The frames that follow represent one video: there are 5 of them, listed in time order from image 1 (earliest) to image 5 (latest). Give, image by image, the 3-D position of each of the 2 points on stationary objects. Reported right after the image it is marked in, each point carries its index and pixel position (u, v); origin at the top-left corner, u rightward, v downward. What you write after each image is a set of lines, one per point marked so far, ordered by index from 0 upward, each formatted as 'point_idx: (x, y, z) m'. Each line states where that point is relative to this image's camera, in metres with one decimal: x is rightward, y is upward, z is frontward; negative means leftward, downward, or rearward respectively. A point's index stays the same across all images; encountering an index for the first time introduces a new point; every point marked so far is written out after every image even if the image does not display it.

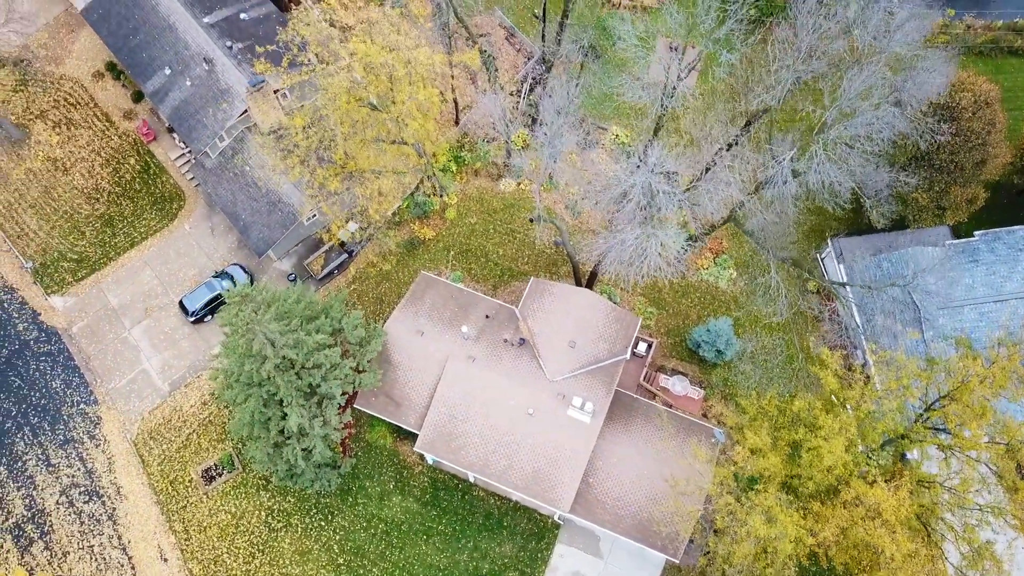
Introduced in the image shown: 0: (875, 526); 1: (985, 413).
0: (+11.3, -7.4, +19.1) m
1: (+15.2, -3.9, +19.8) m
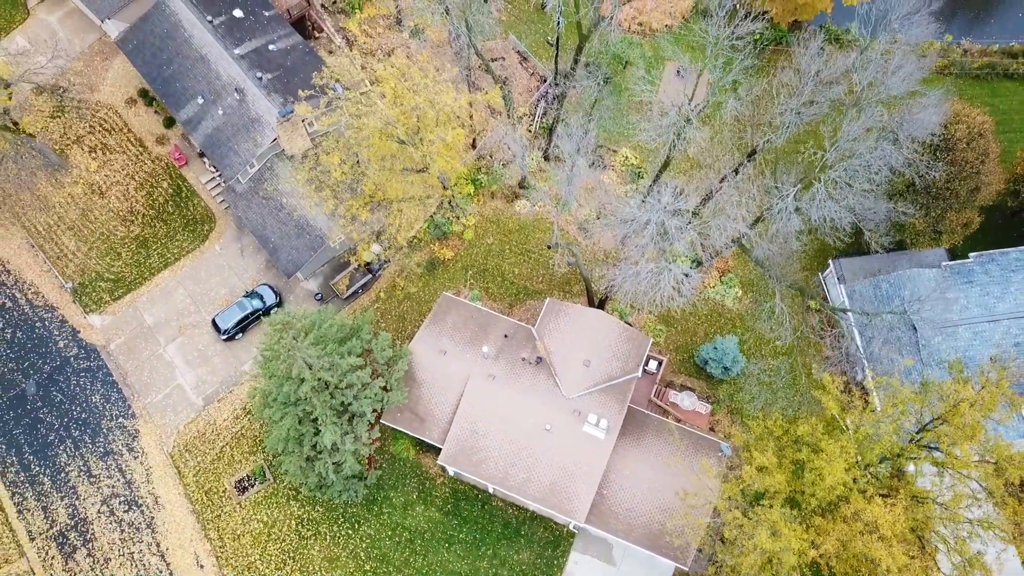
0: (+12.1, -8.4, +20.6) m
1: (+16.0, -5.0, +21.3) m
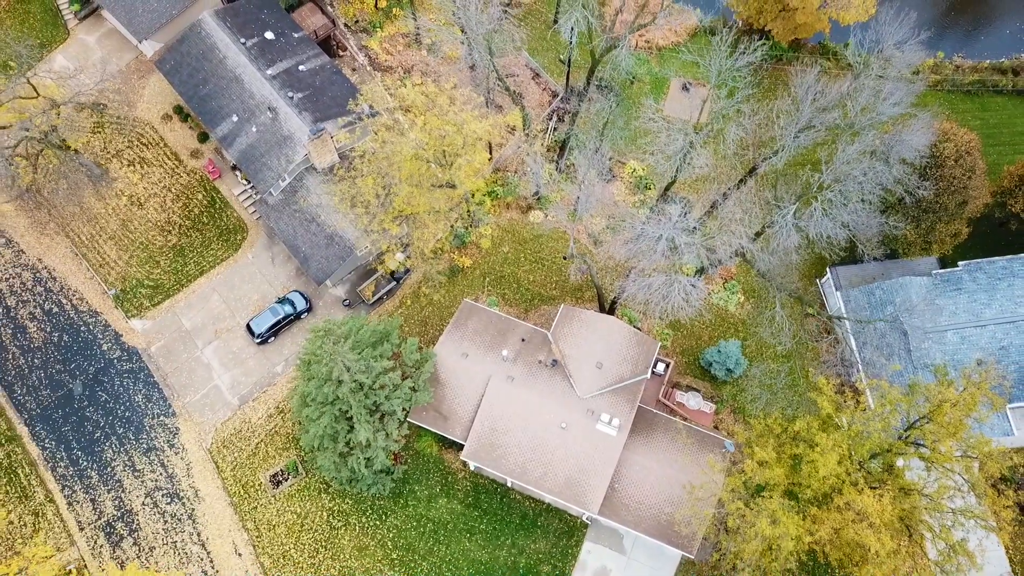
0: (+13.0, -8.8, +22.7) m
1: (+16.9, -5.3, +23.3) m
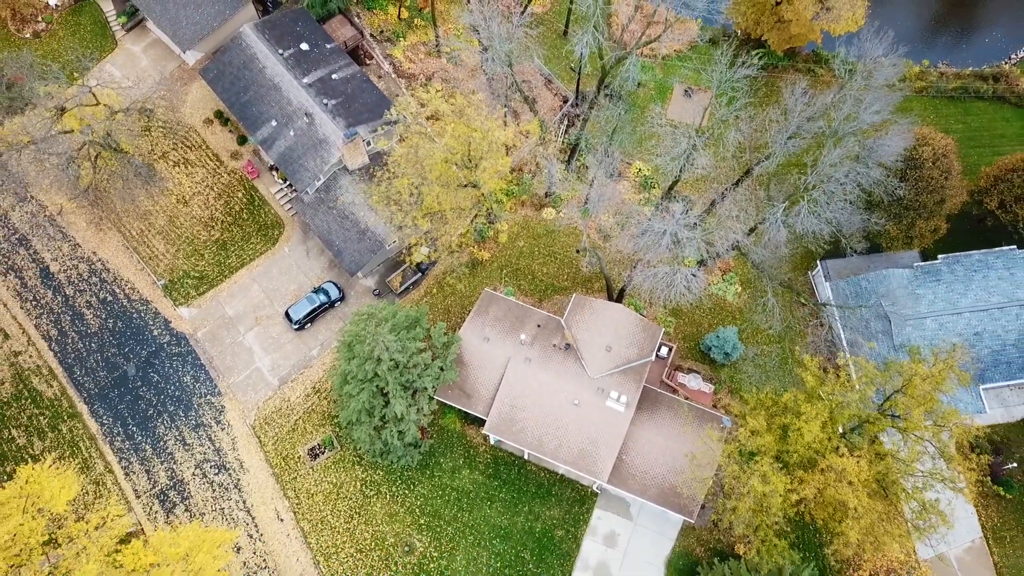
0: (+13.9, -8.3, +25.8) m
1: (+17.8, -4.9, +26.4) m
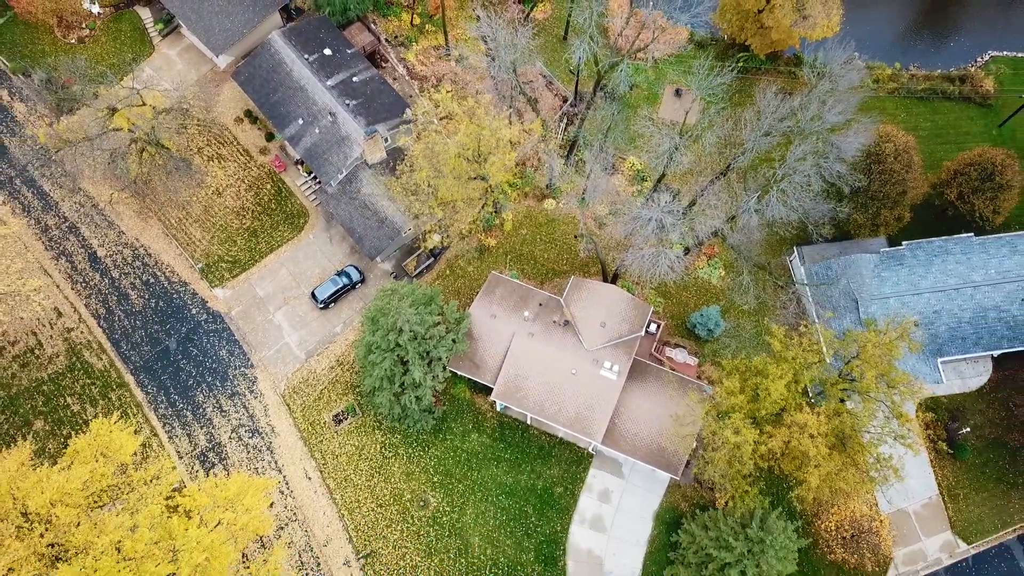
0: (+14.1, -7.3, +29.7) m
1: (+18.1, -3.8, +30.3) m
